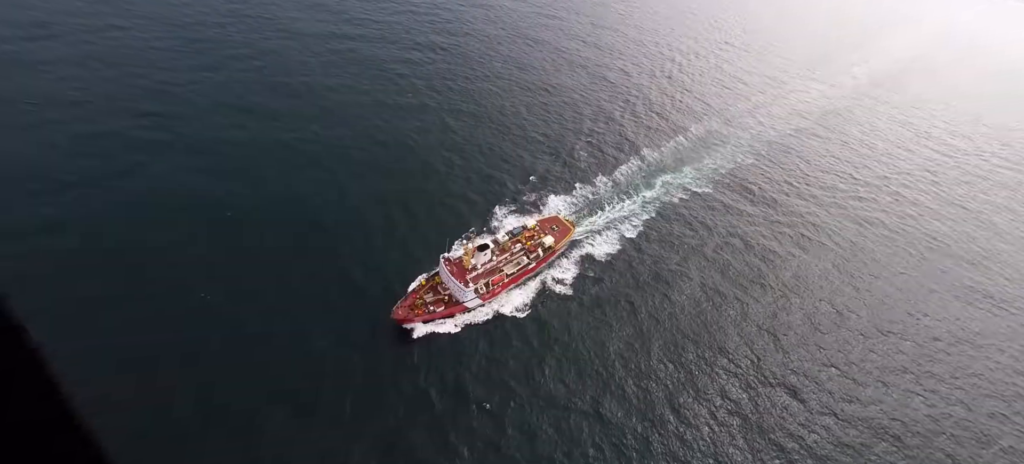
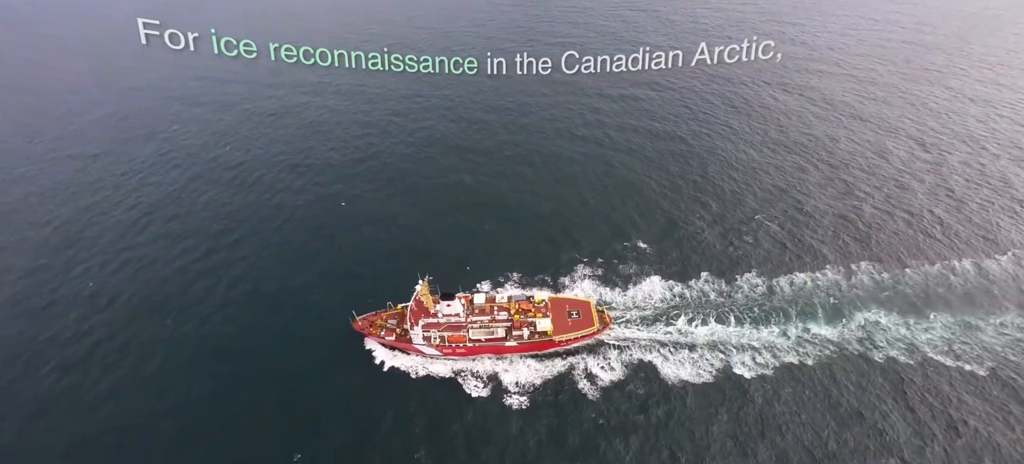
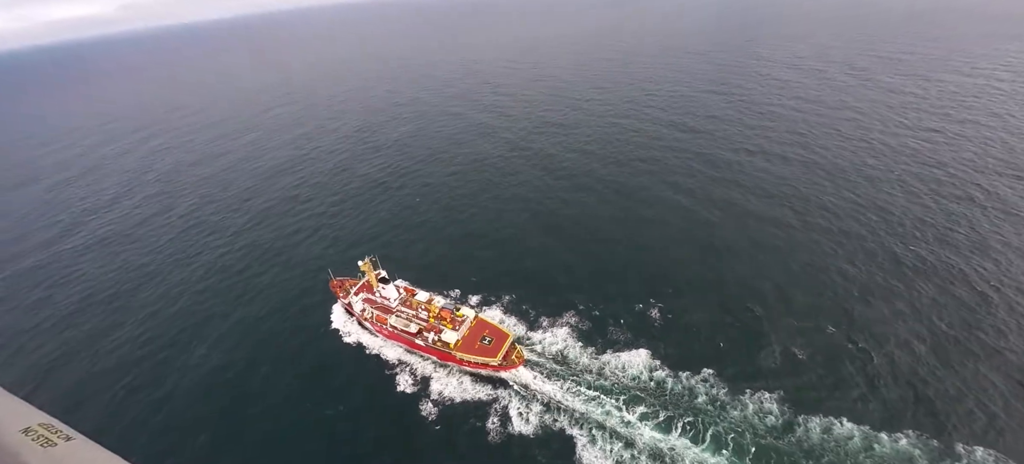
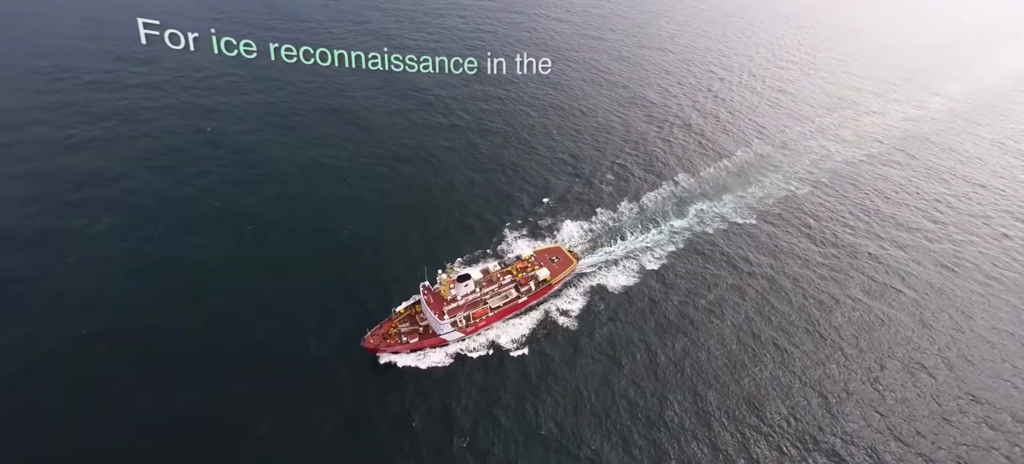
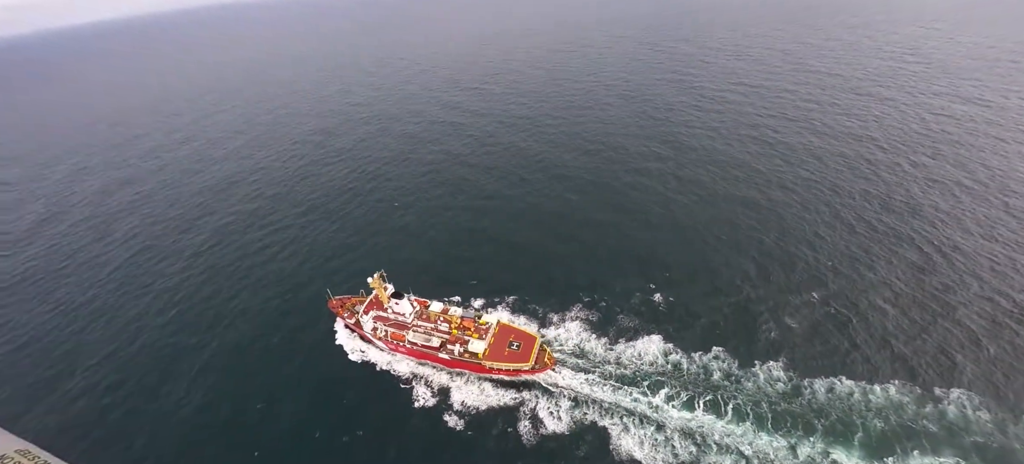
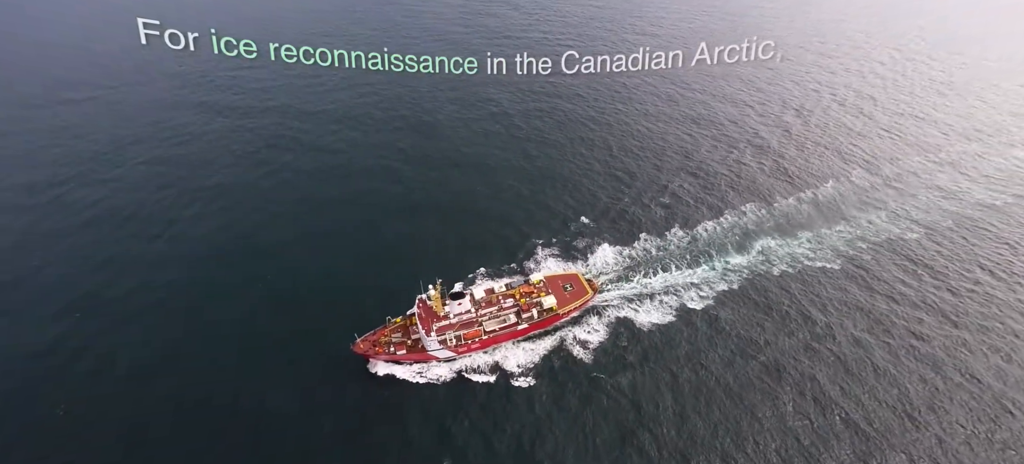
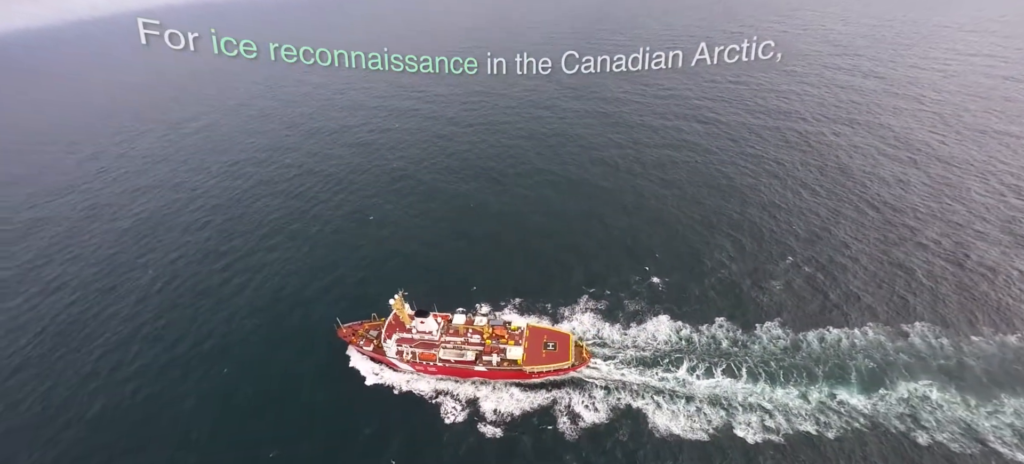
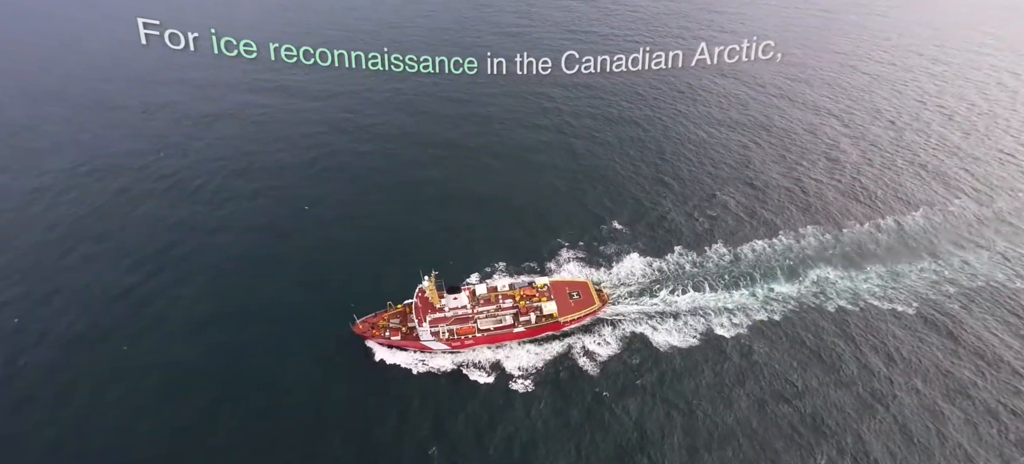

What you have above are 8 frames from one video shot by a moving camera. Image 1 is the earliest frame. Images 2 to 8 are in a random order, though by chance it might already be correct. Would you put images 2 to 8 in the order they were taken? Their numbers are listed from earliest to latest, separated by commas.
4, 6, 8, 2, 7, 5, 3
